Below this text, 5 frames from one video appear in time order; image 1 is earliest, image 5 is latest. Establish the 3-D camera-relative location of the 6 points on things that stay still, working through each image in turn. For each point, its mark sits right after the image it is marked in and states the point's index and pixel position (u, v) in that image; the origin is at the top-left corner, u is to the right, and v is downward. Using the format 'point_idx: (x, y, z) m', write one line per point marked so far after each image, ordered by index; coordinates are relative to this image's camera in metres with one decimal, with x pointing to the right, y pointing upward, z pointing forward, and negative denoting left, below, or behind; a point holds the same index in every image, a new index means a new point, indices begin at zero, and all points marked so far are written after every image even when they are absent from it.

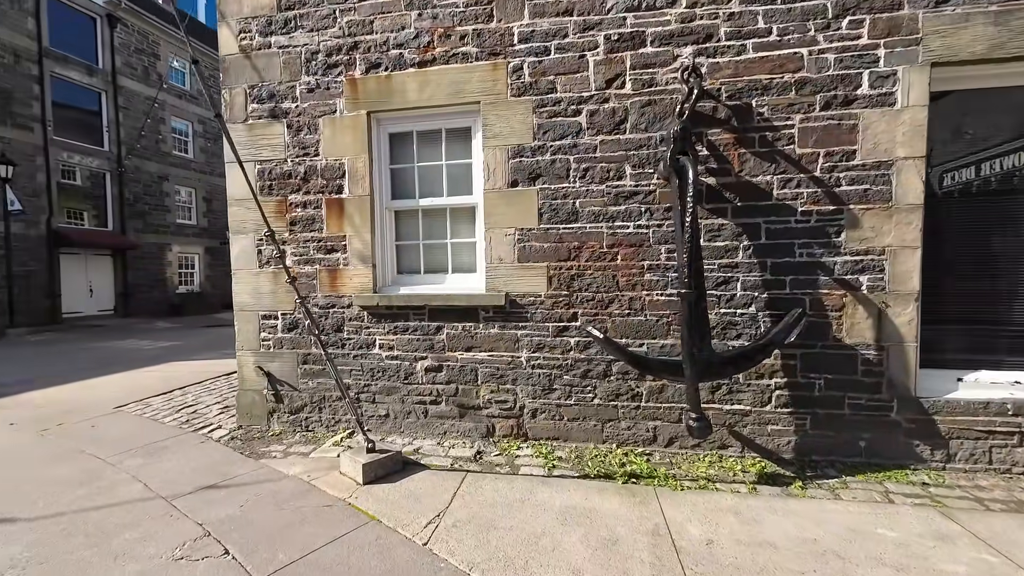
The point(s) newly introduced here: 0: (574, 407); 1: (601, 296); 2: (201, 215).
0: (+0.6, -1.1, +3.9) m
1: (+0.8, -0.1, +3.8) m
2: (-14.0, +3.3, +19.3) m
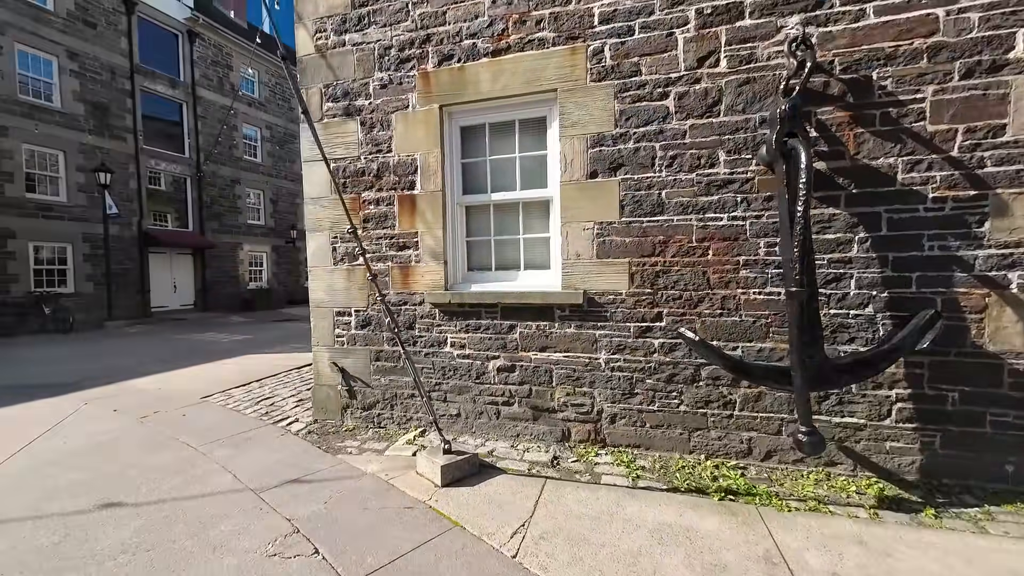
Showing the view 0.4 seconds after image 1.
0: (+1.2, -1.1, +3.7) m
1: (+1.5, -0.1, +3.5) m
2: (-11.6, +3.5, +20.5) m
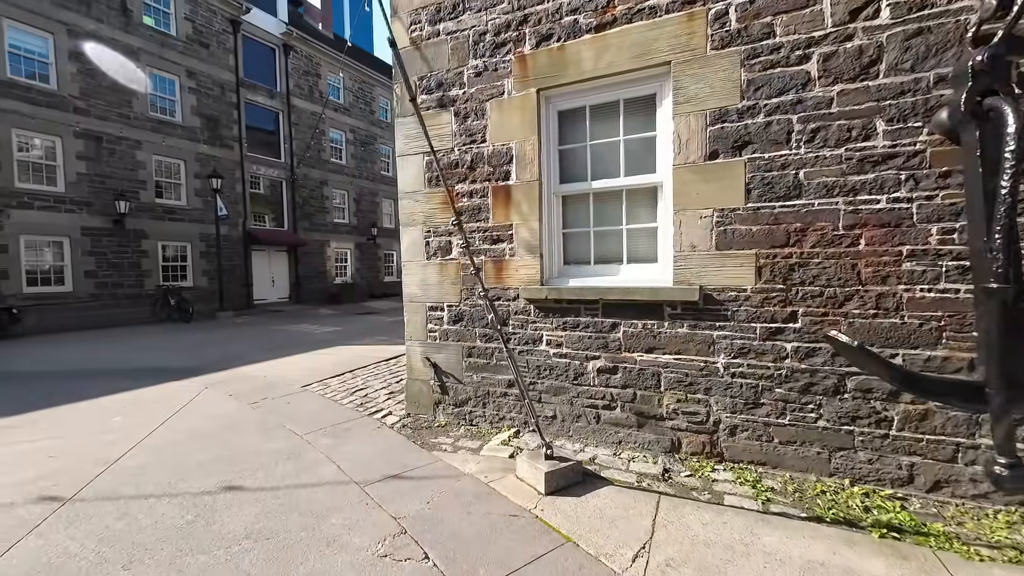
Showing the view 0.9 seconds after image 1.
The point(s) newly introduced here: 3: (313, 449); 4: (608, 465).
0: (+2.1, -1.0, +3.2) m
1: (+2.2, 0.0, +3.0) m
2: (-8.1, +3.7, +21.7) m
3: (-1.8, -1.5, +3.9) m
4: (+0.8, -1.4, +3.4) m
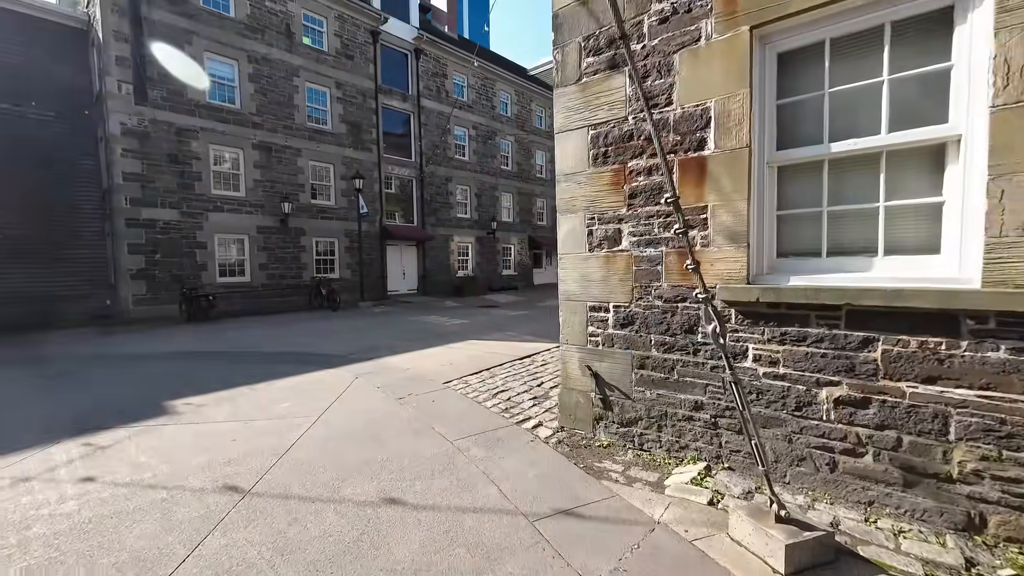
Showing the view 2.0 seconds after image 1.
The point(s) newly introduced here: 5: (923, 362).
0: (+3.2, -1.1, +1.9) m
1: (+3.4, -0.1, +1.7) m
2: (-2.0, +4.1, +22.3) m
3: (-0.4, -1.4, +3.5) m
4: (+2.0, -1.4, +2.5) m
5: (+2.4, -0.4, +2.5) m
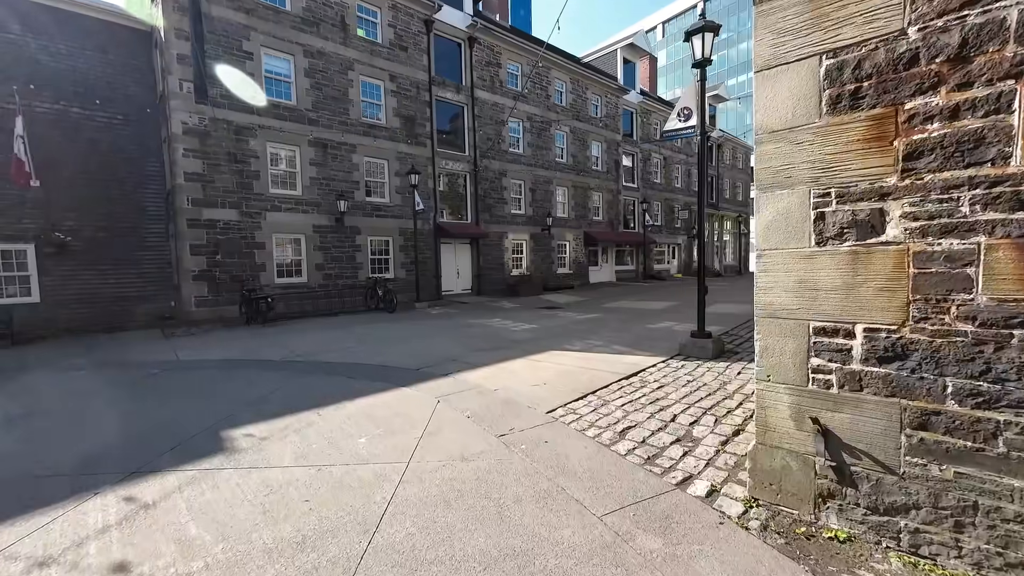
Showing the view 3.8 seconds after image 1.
0: (+4.1, -1.2, +0.4) m
1: (+4.2, -0.1, +0.1) m
2: (+0.9, +4.1, +21.1) m
3: (+0.7, -1.5, +2.4) m
4: (+3.0, -1.5, +1.1) m
5: (+3.4, -0.5, +1.1) m
